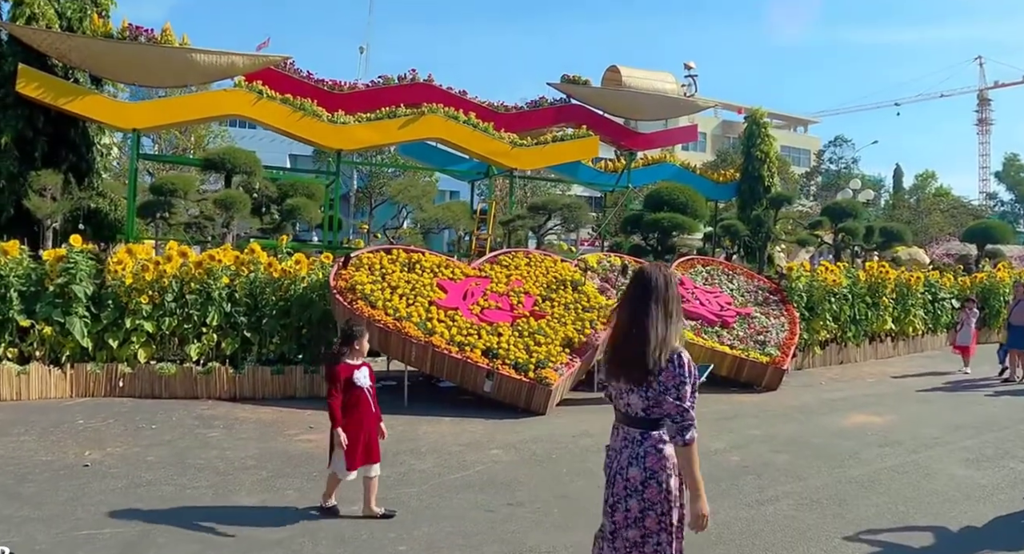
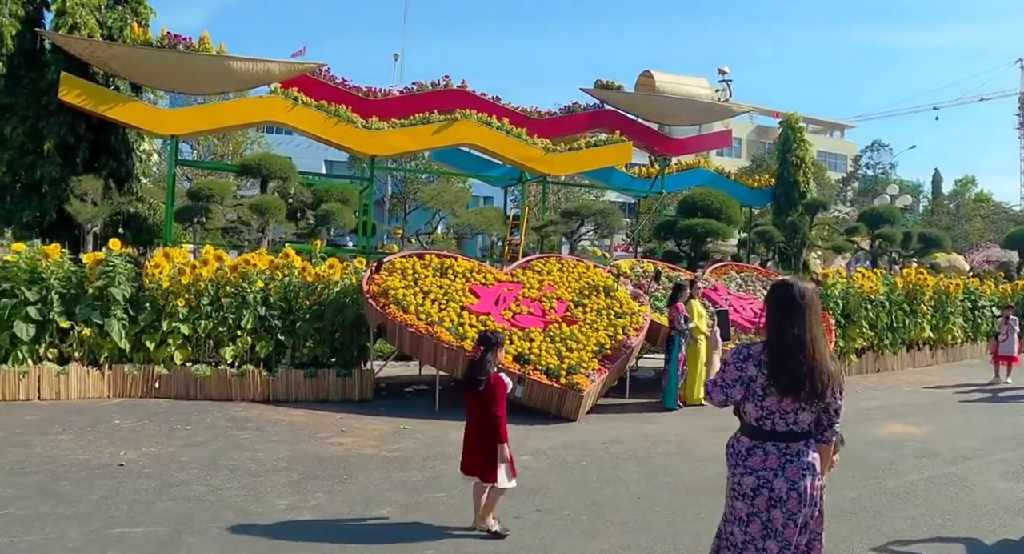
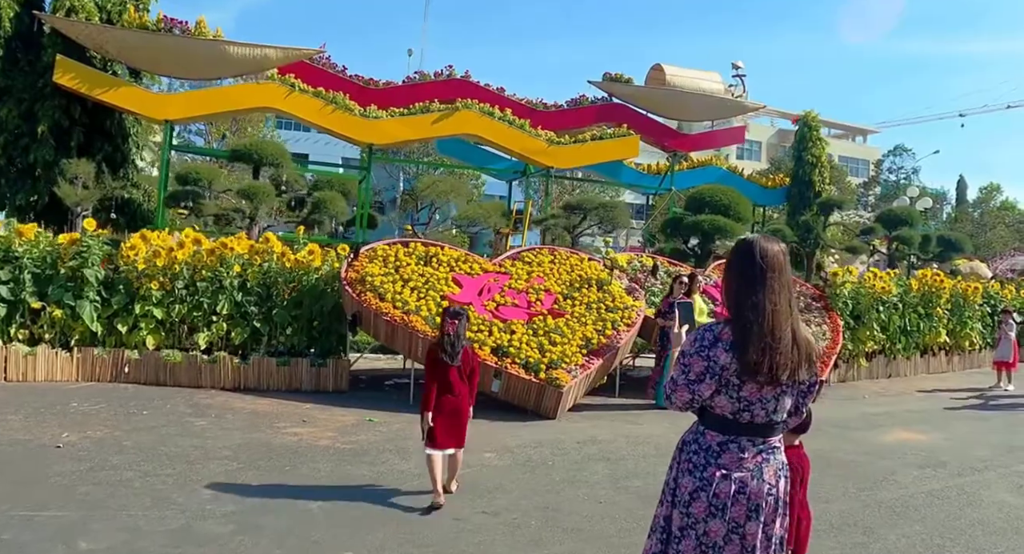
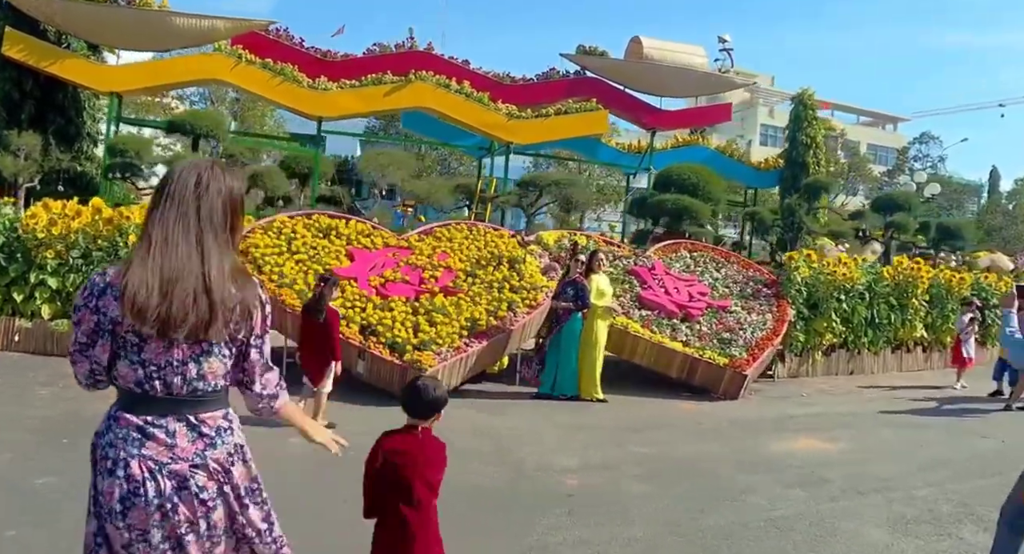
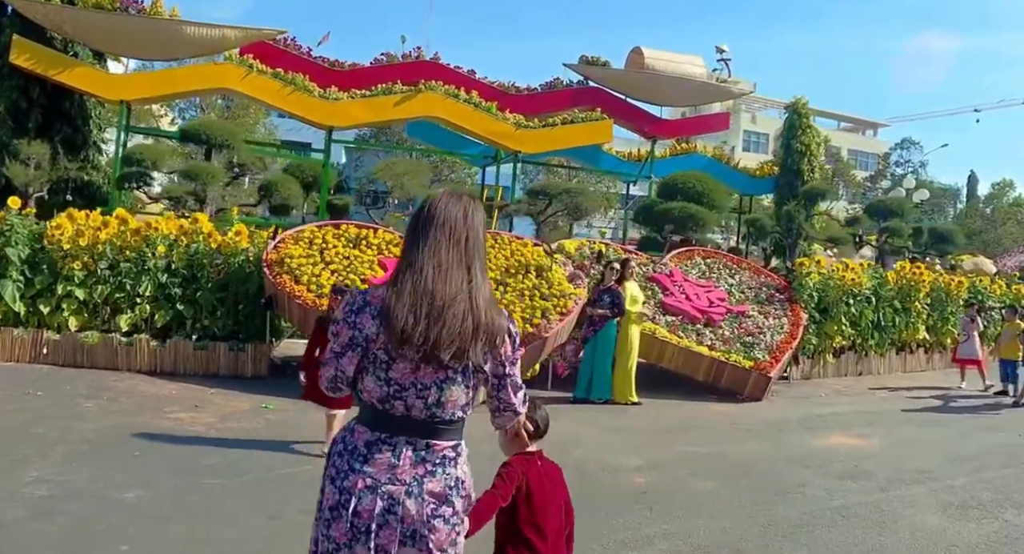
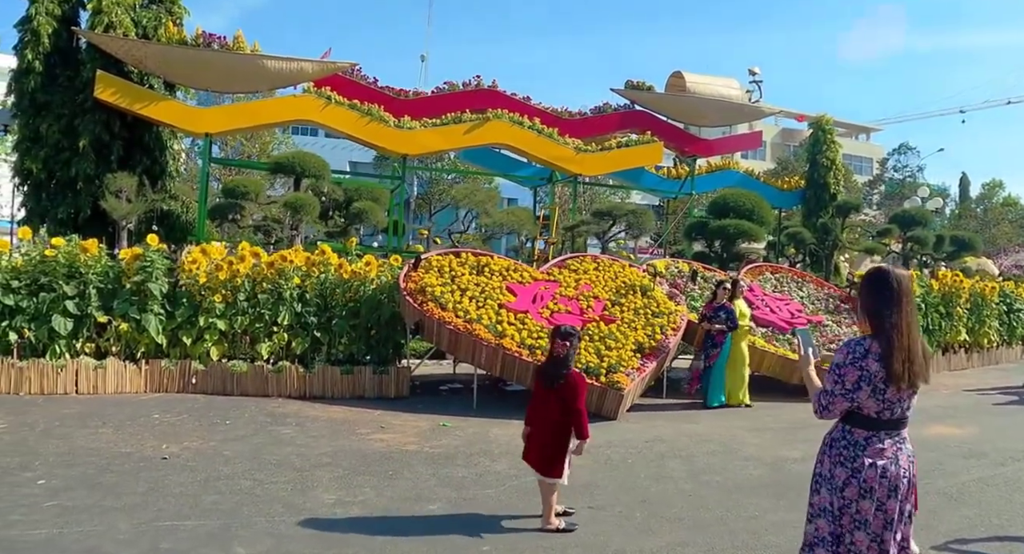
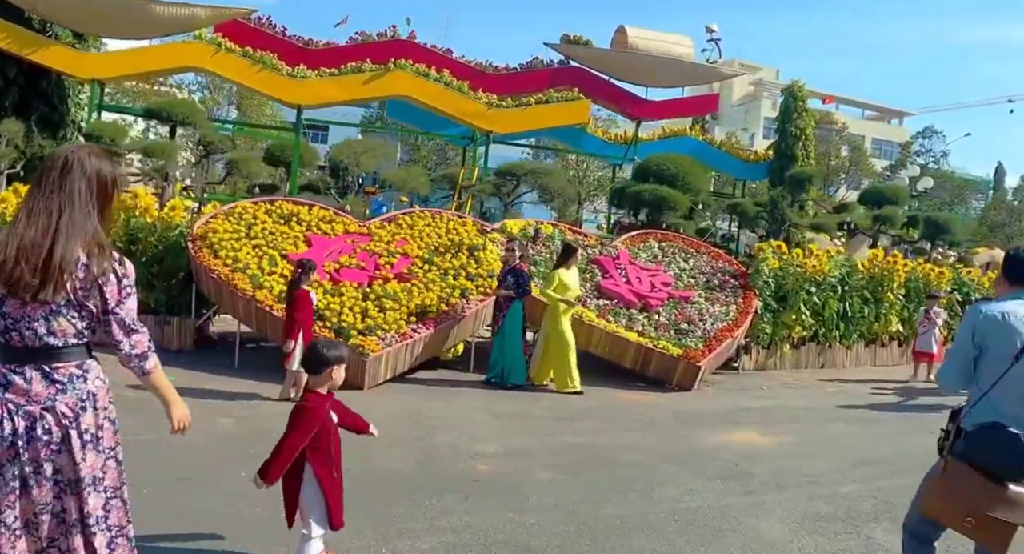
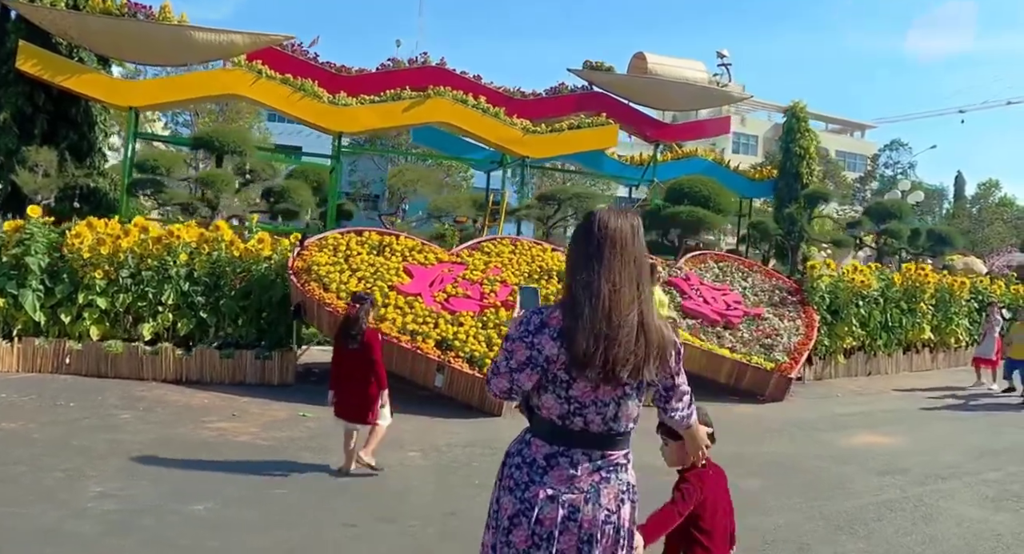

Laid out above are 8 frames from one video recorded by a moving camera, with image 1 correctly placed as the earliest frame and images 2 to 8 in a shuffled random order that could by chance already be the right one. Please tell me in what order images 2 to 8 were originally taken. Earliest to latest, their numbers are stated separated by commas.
2, 6, 3, 8, 5, 4, 7
